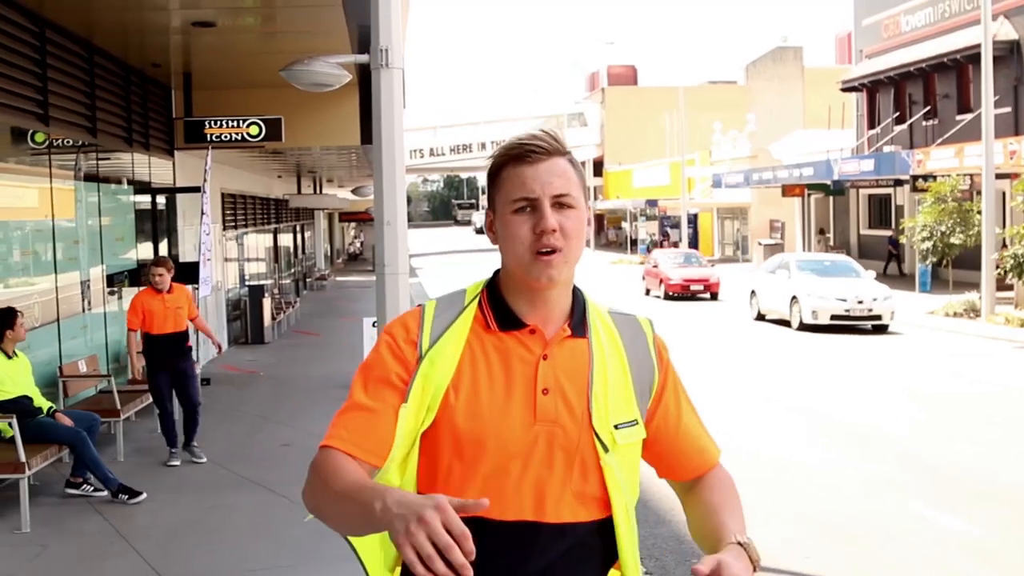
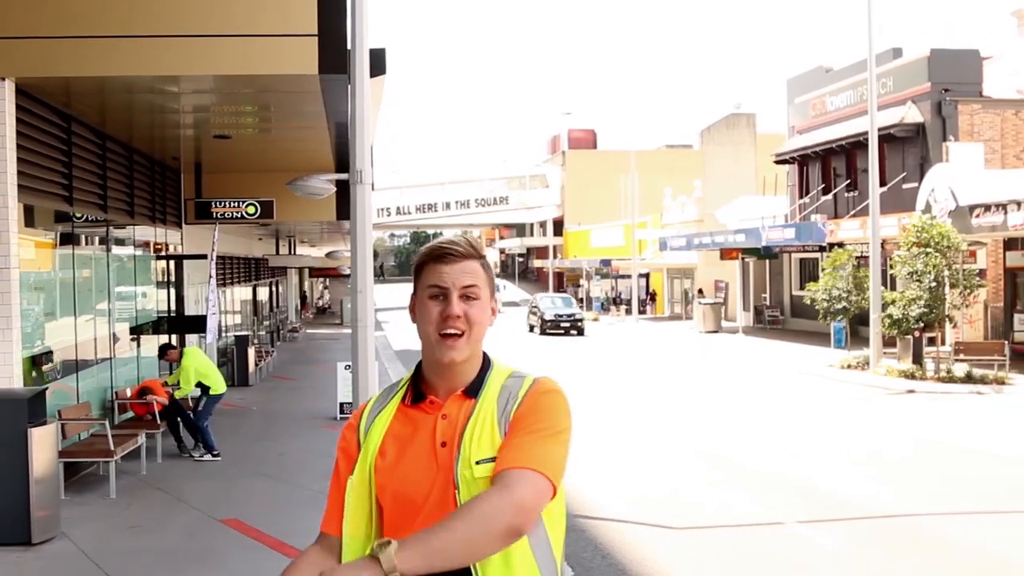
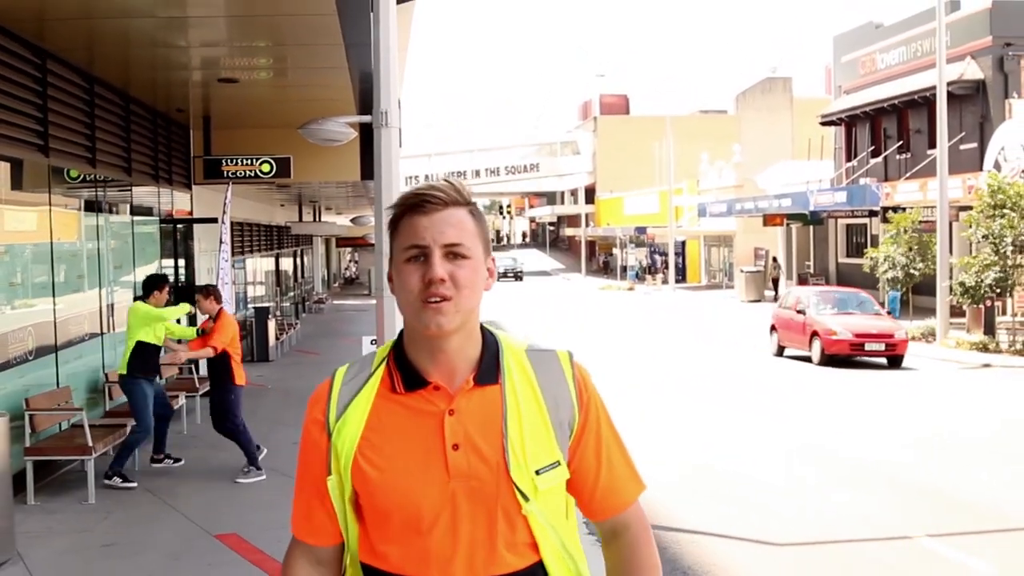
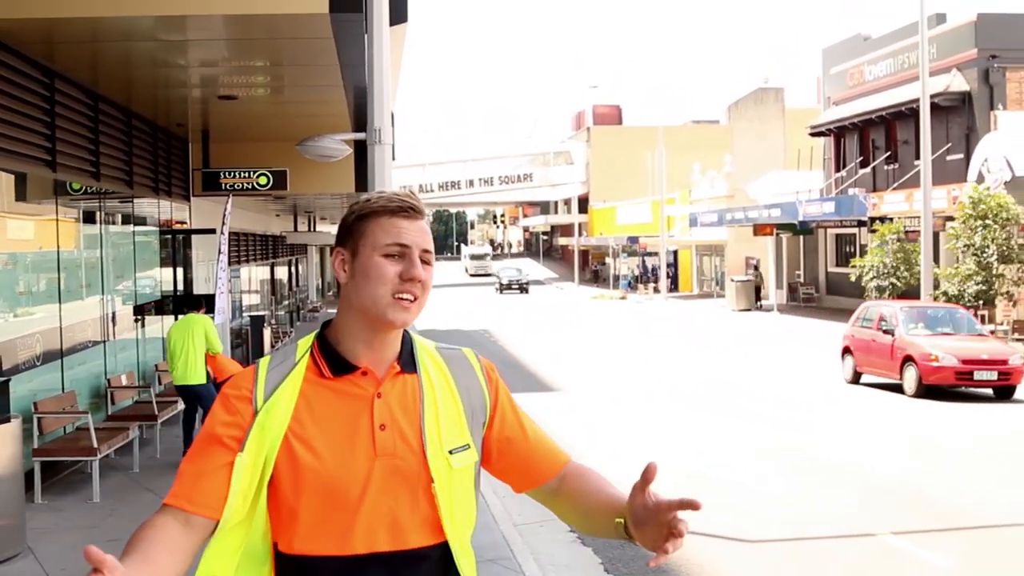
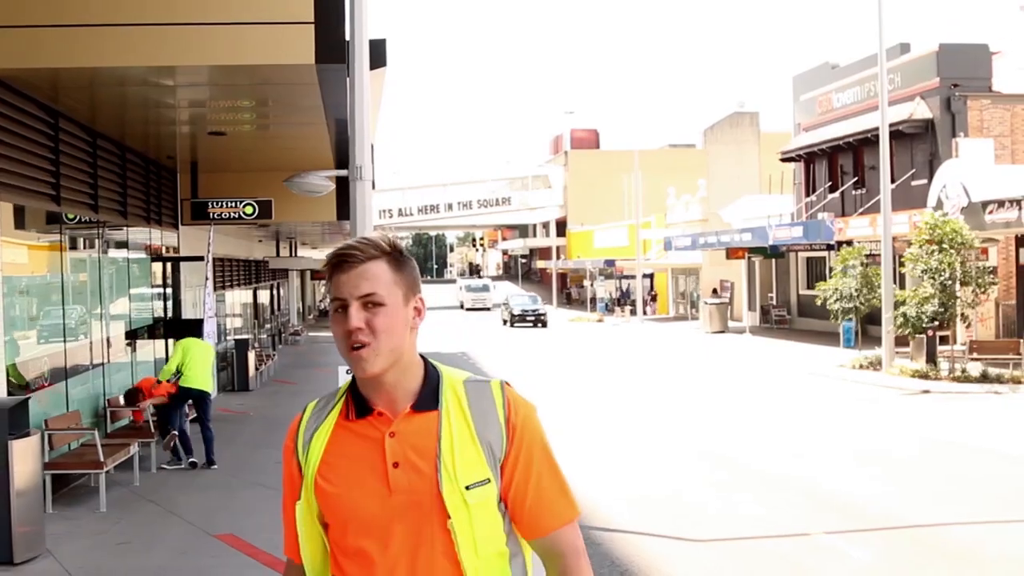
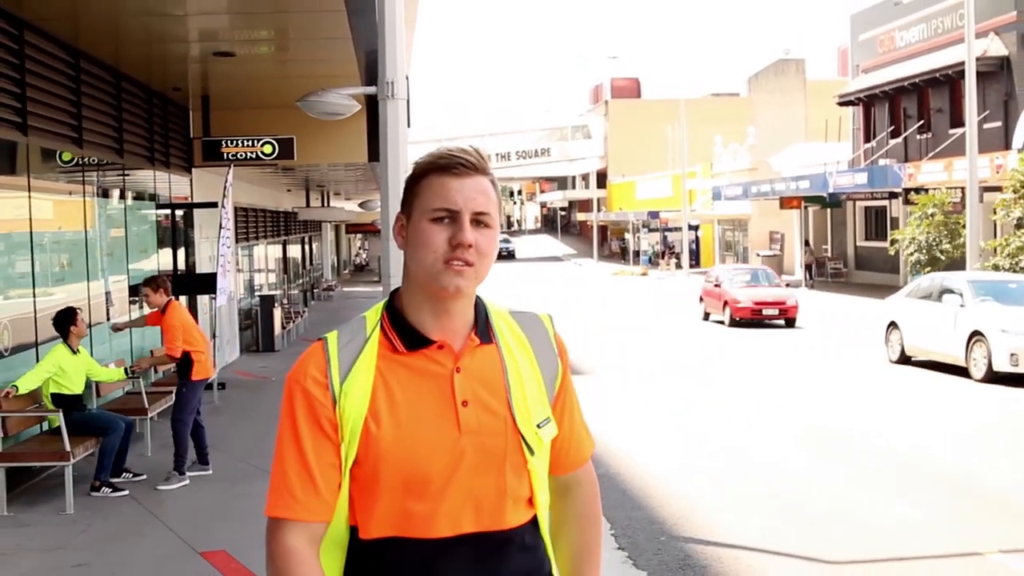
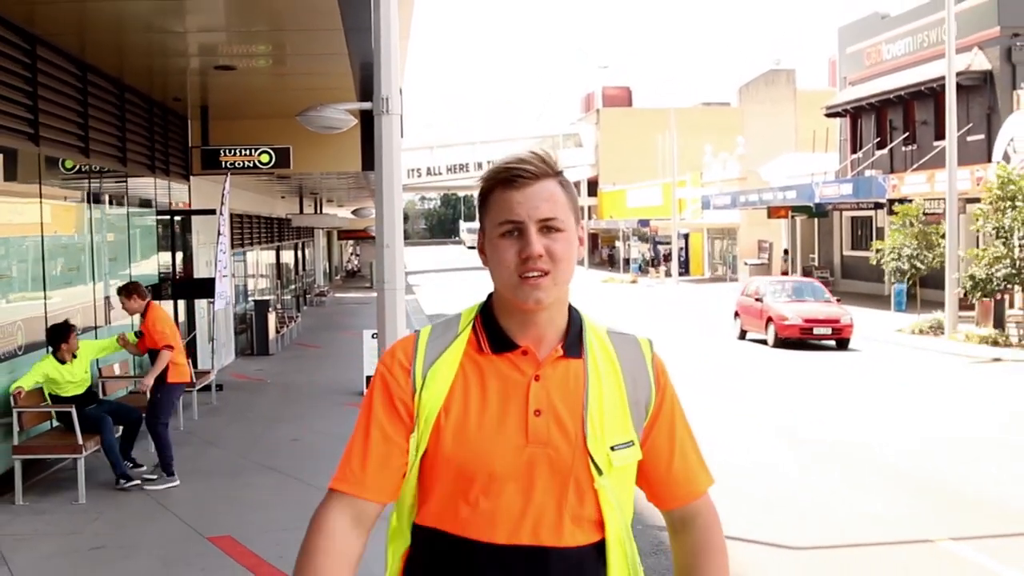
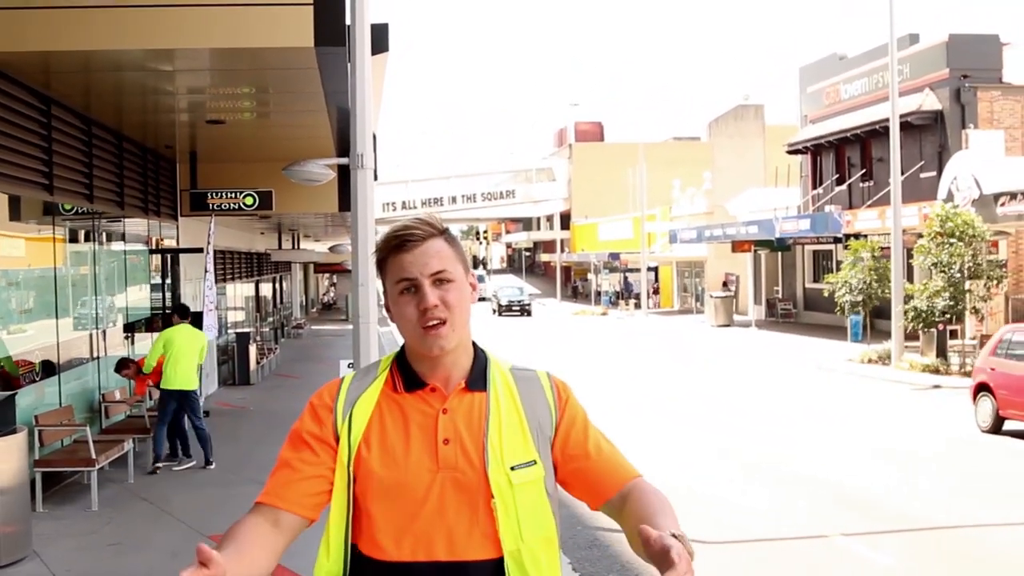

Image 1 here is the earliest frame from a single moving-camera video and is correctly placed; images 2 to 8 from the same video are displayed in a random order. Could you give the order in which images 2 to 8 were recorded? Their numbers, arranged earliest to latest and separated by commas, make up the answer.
6, 7, 3, 4, 8, 5, 2
